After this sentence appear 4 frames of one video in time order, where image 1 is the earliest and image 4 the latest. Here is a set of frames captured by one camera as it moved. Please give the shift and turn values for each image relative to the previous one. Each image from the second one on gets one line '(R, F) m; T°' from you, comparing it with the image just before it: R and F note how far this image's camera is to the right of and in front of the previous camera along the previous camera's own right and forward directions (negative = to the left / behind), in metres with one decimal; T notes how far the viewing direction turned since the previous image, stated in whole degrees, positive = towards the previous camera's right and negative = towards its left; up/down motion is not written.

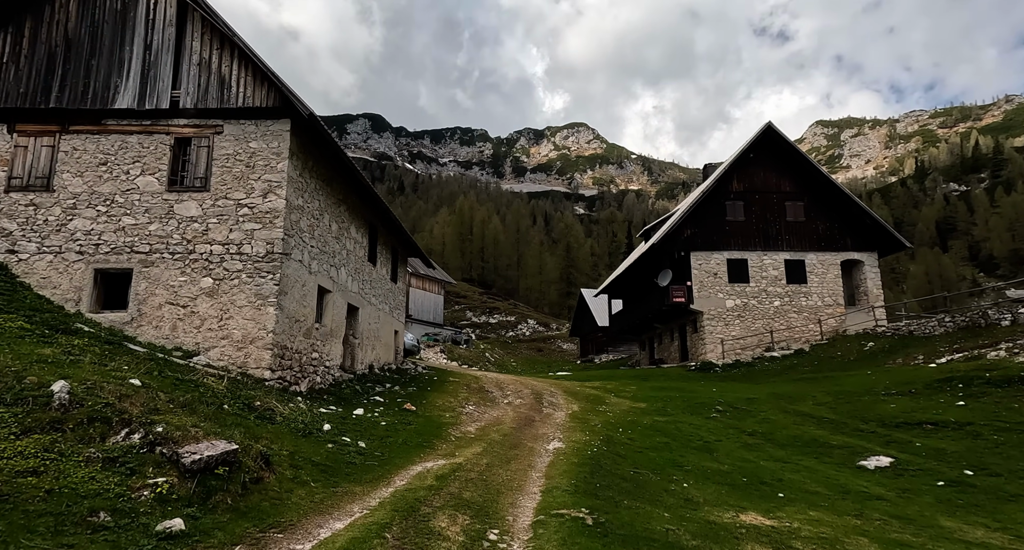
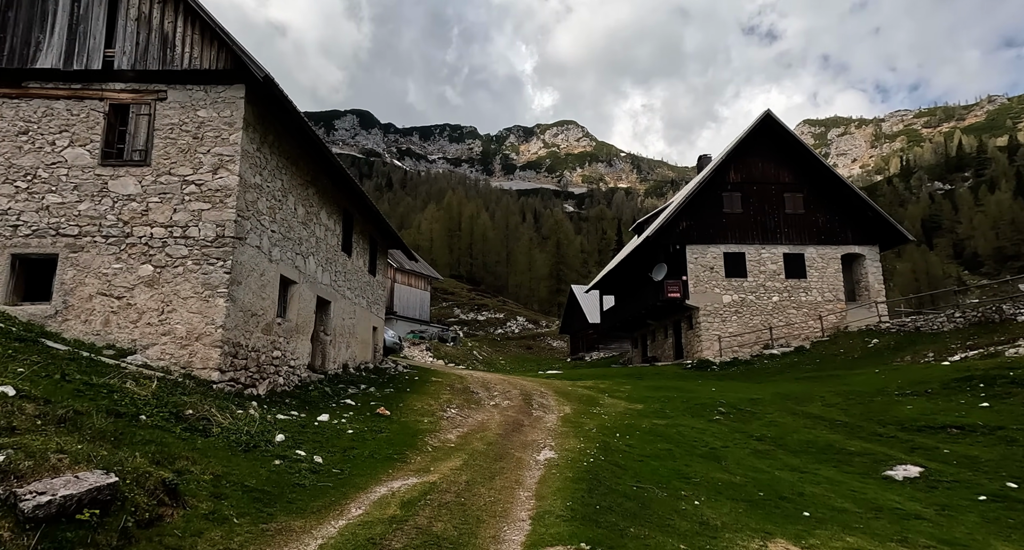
(+0.1, +1.7) m; +1°
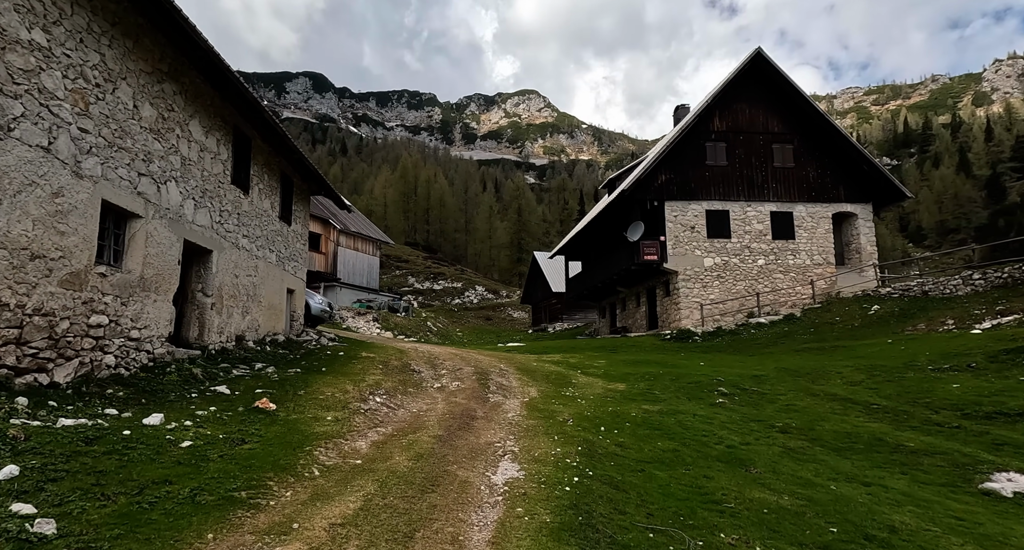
(+0.3, +4.6) m; +4°
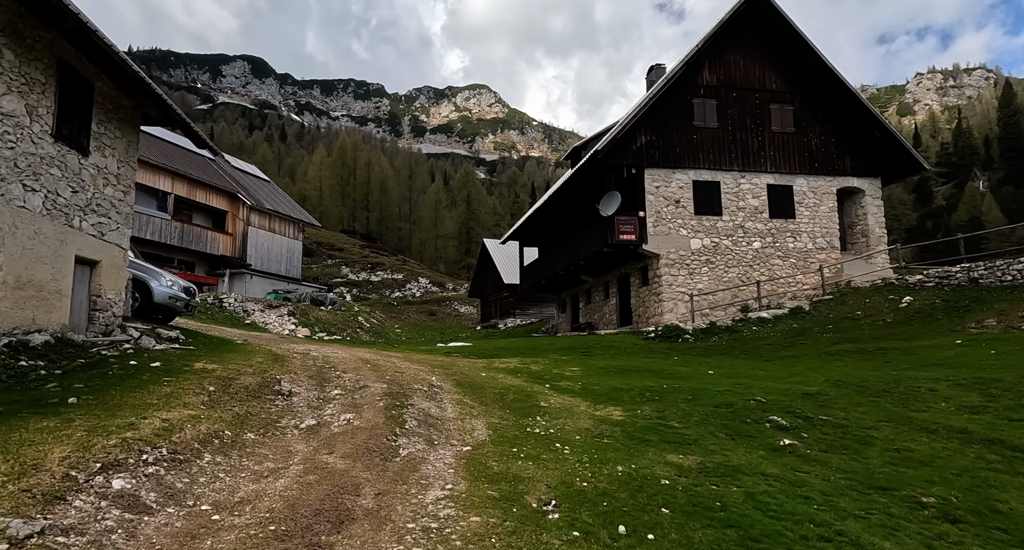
(+0.3, +6.6) m; +5°
